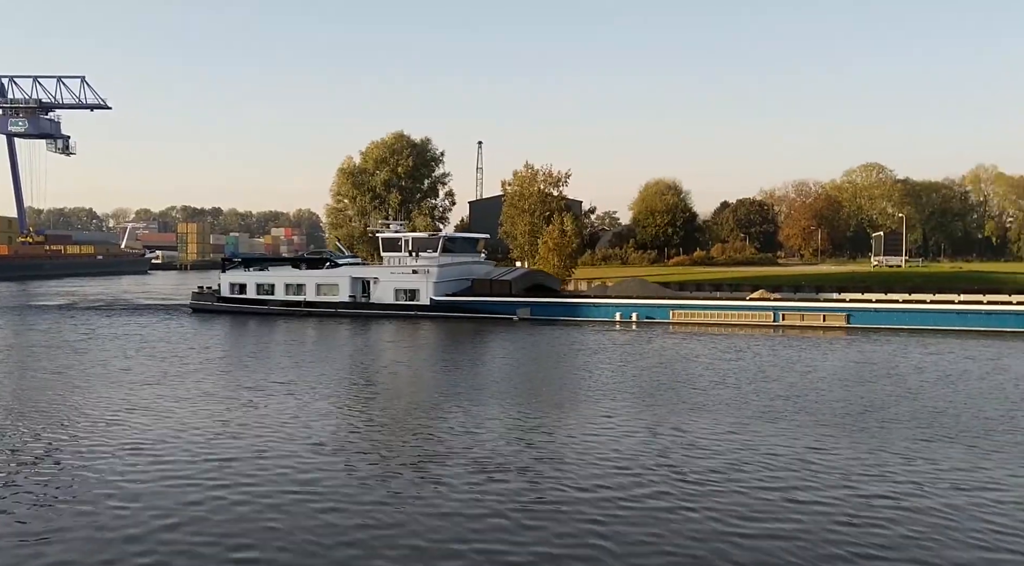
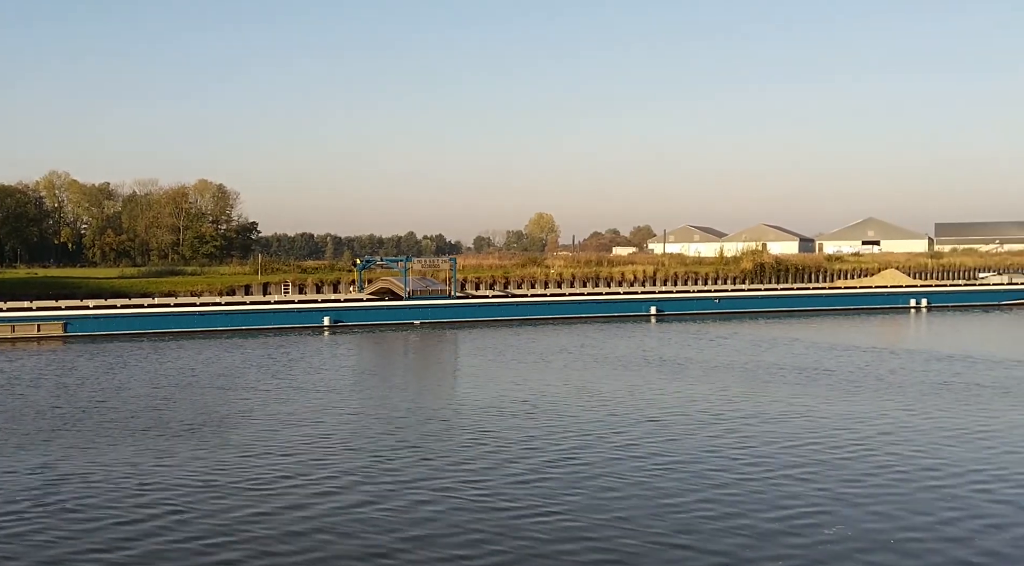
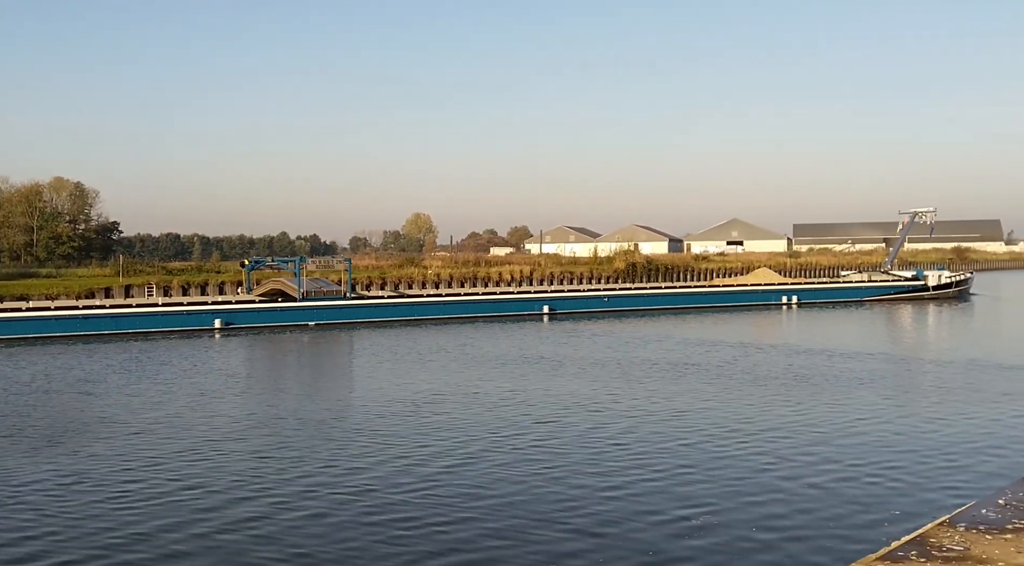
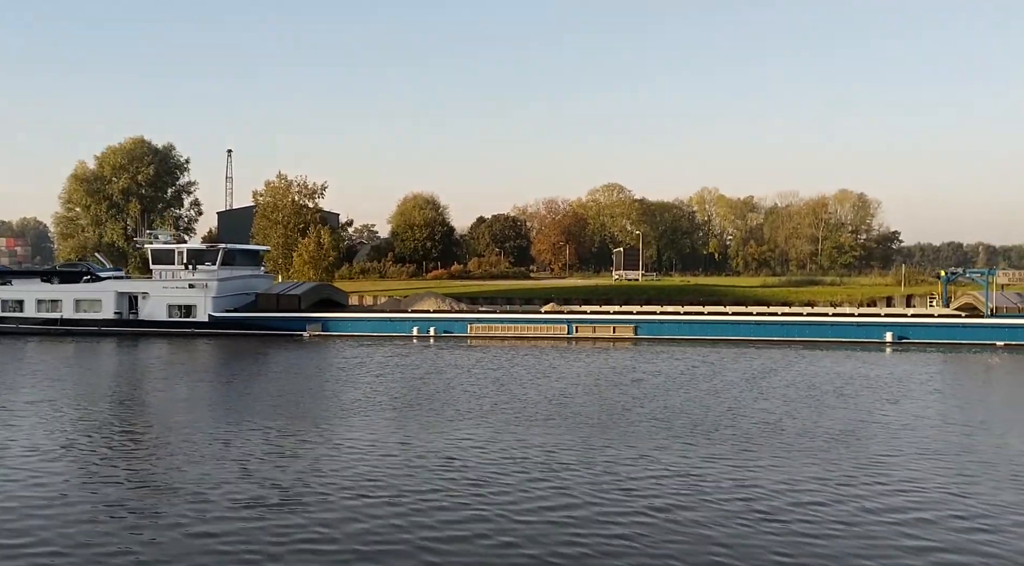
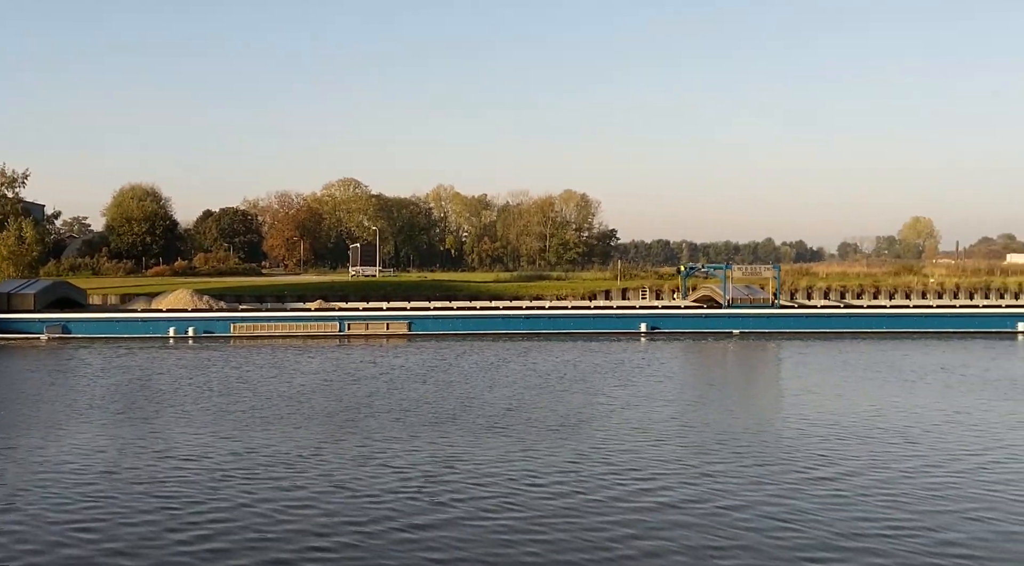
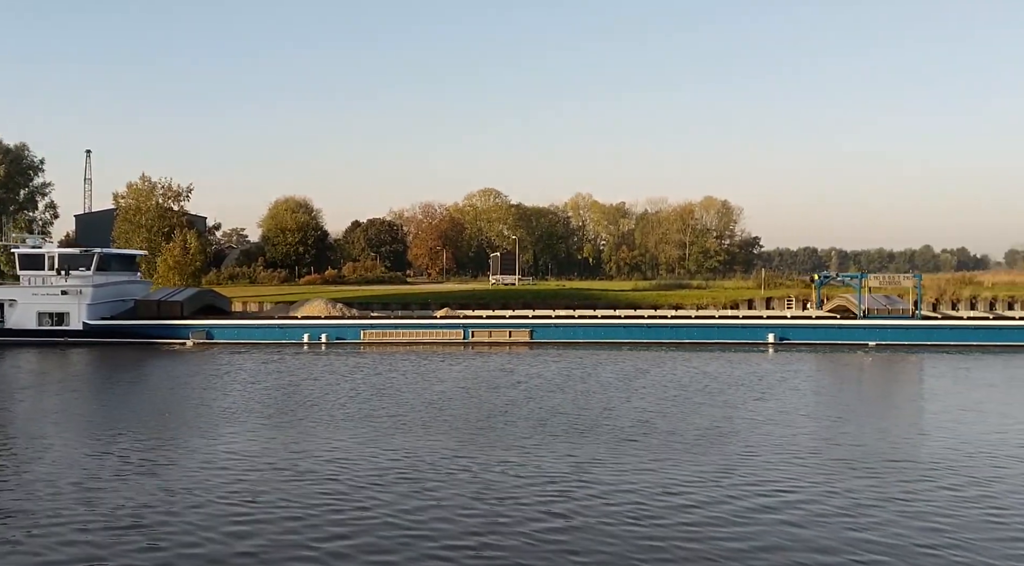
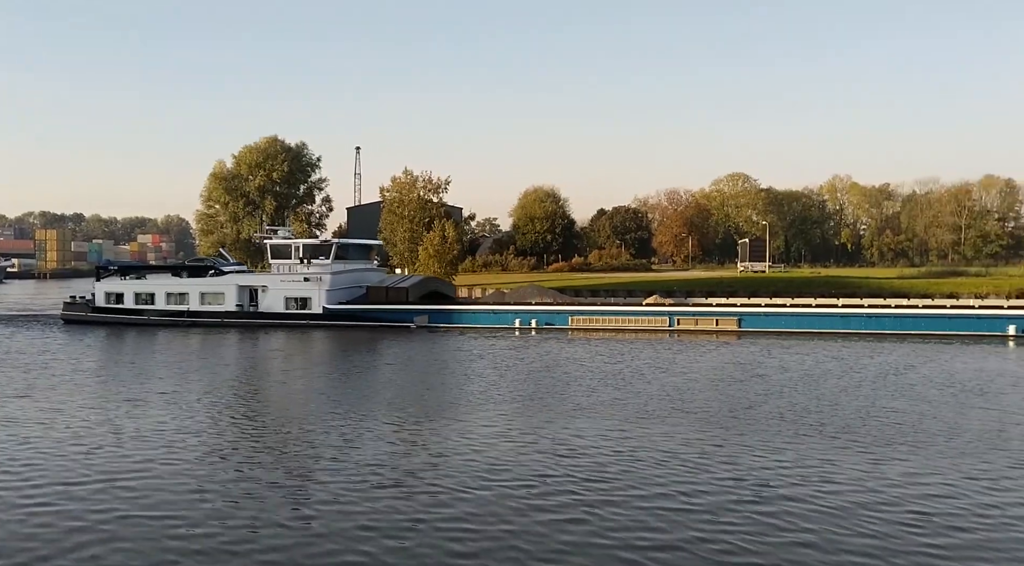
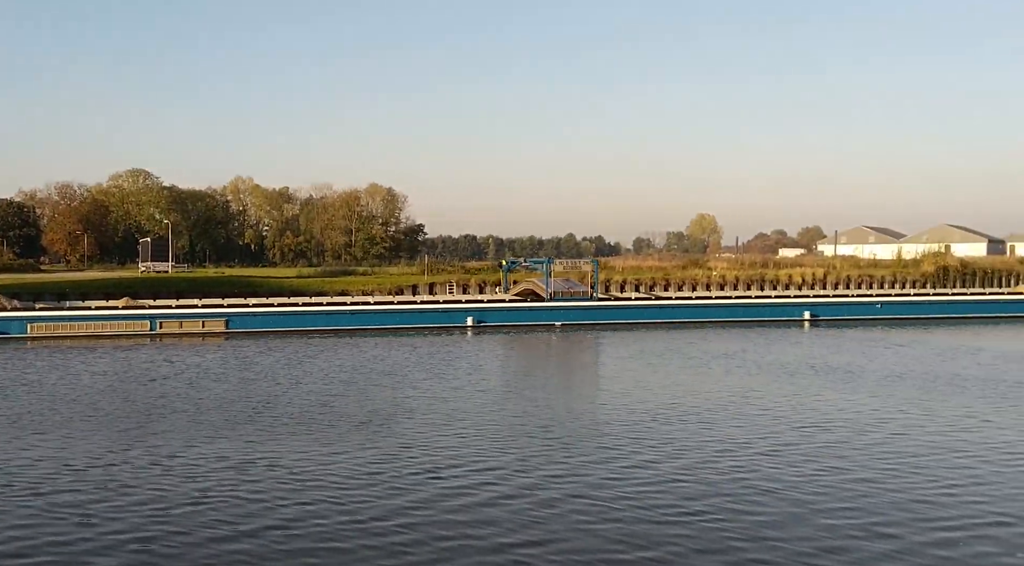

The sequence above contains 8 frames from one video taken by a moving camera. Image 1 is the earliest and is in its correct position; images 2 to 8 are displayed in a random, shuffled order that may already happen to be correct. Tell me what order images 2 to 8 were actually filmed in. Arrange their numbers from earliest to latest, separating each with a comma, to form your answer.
7, 4, 6, 5, 8, 2, 3
